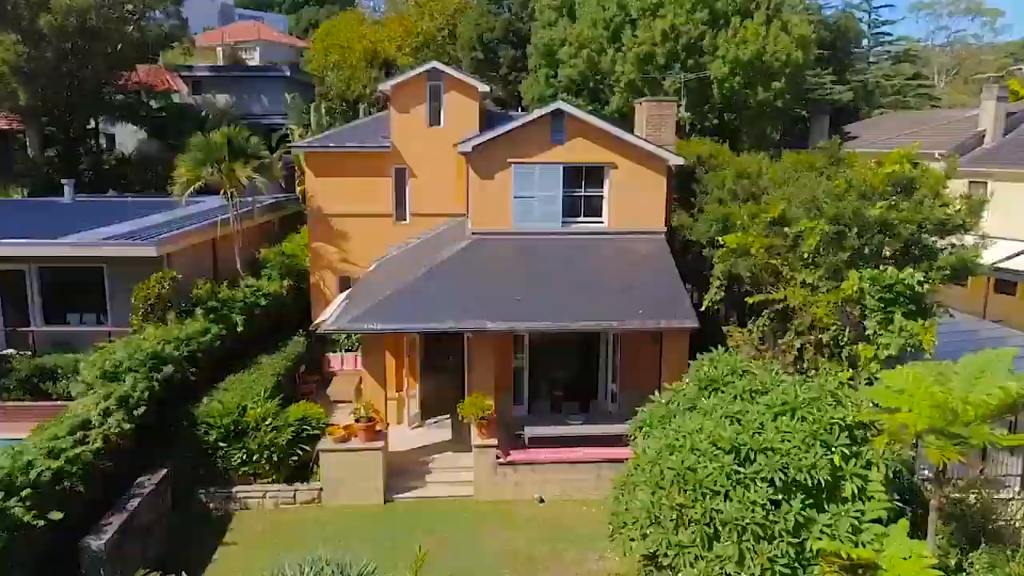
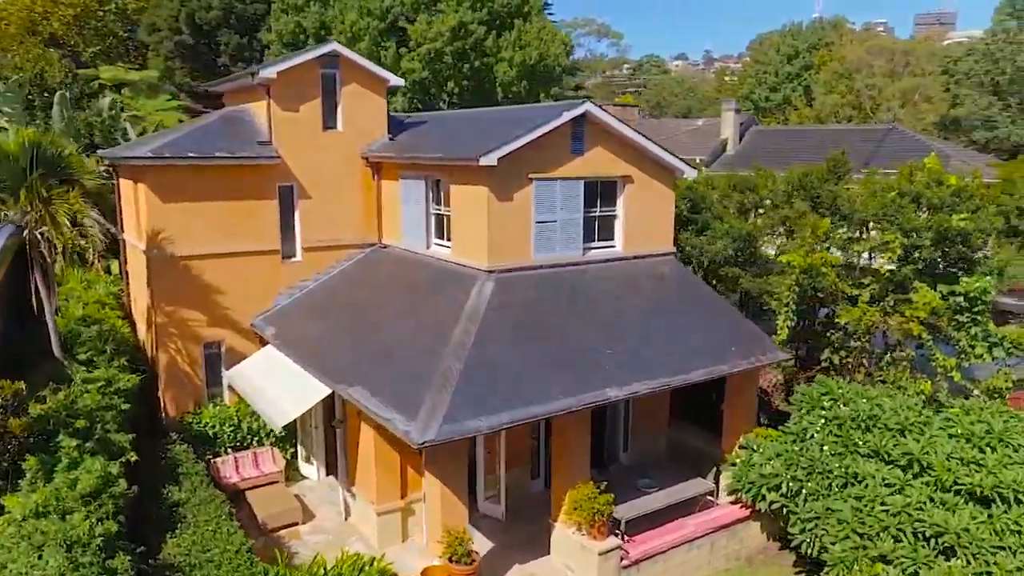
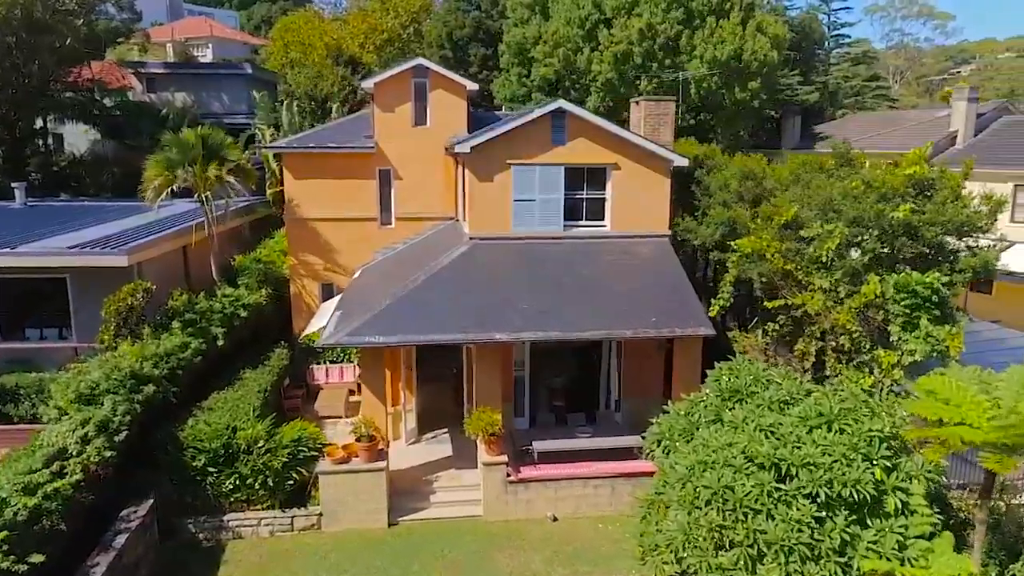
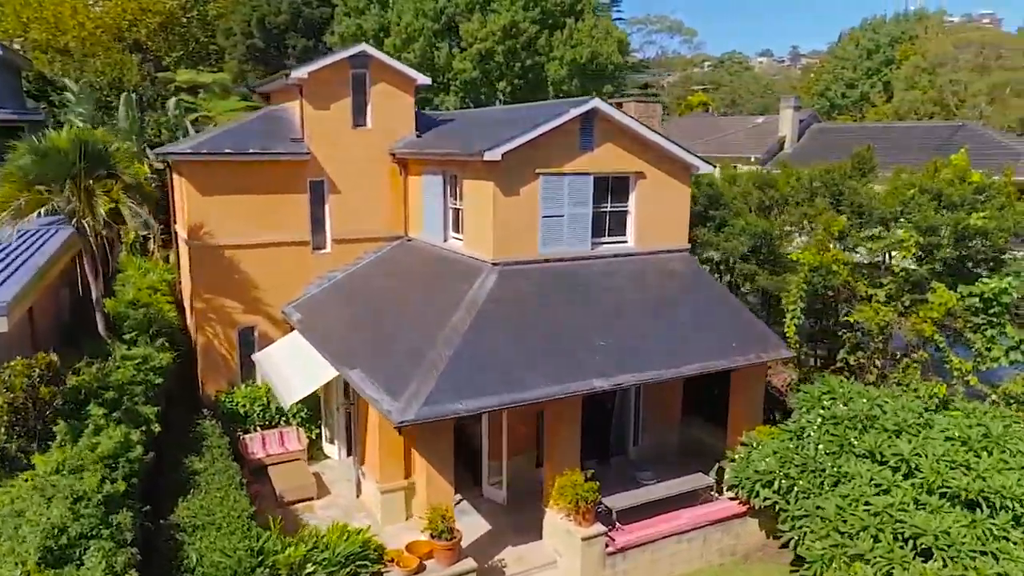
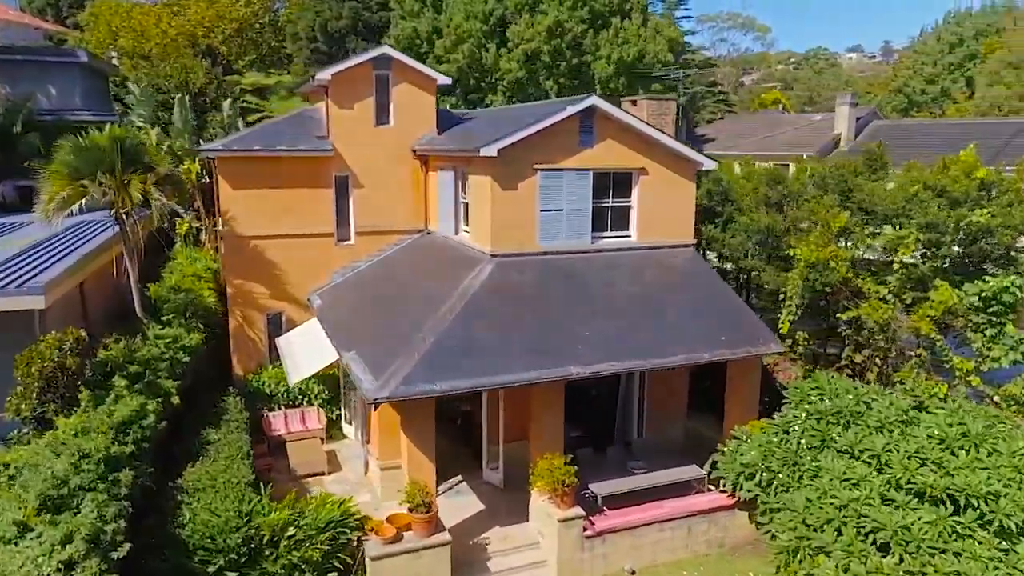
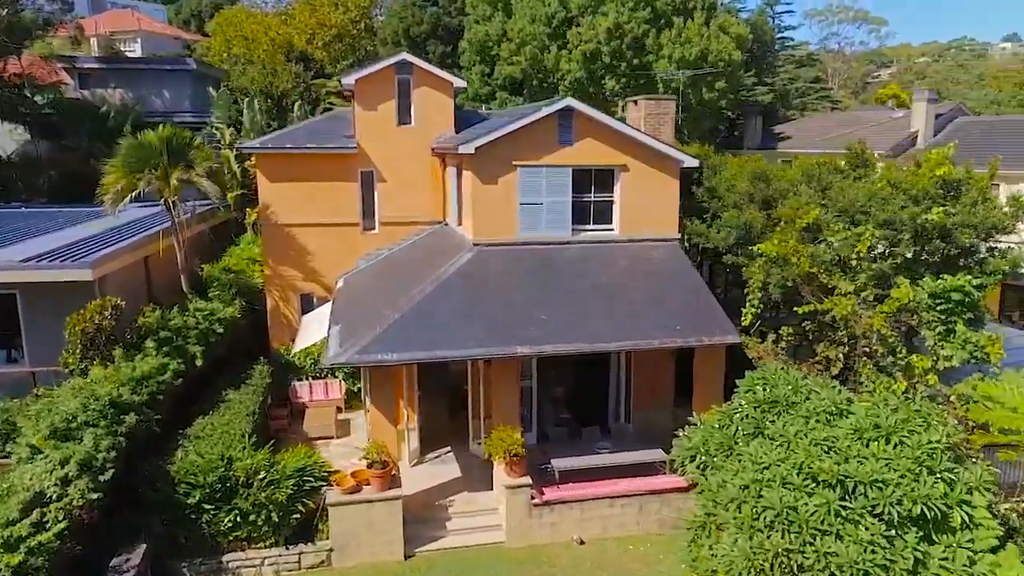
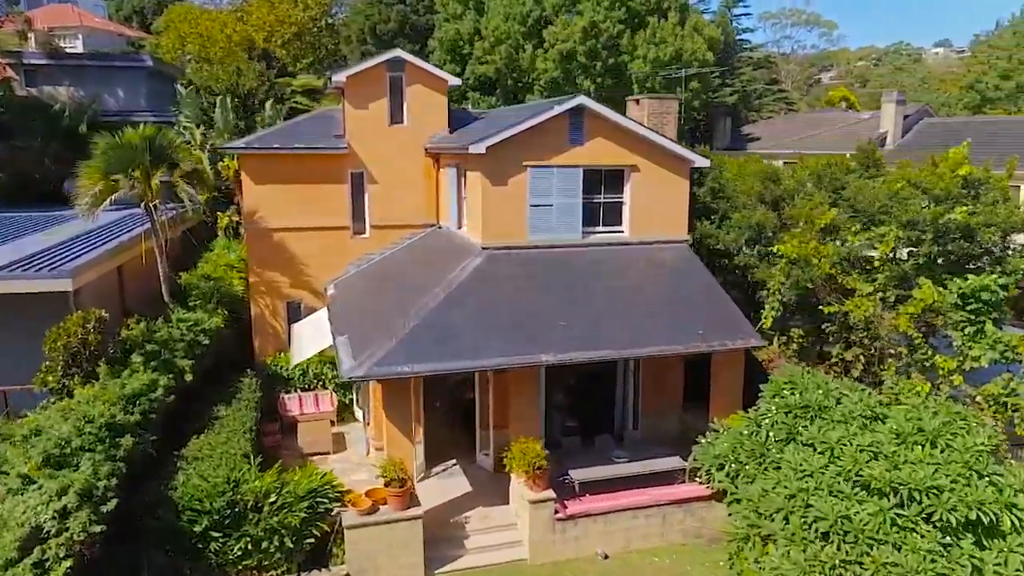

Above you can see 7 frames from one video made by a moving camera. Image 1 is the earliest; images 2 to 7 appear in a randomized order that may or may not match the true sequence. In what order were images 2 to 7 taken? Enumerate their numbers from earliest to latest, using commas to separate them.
3, 6, 7, 5, 4, 2
